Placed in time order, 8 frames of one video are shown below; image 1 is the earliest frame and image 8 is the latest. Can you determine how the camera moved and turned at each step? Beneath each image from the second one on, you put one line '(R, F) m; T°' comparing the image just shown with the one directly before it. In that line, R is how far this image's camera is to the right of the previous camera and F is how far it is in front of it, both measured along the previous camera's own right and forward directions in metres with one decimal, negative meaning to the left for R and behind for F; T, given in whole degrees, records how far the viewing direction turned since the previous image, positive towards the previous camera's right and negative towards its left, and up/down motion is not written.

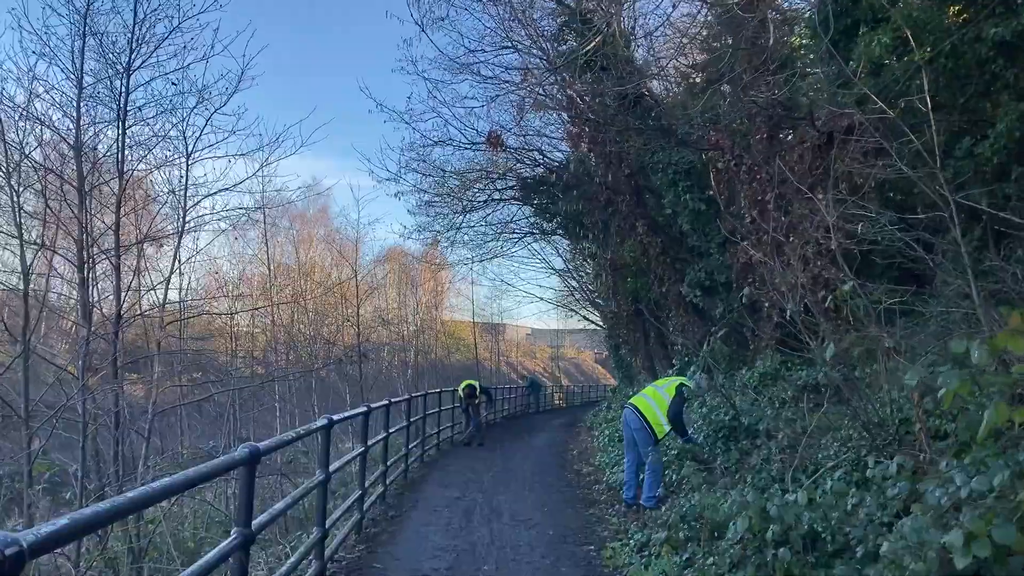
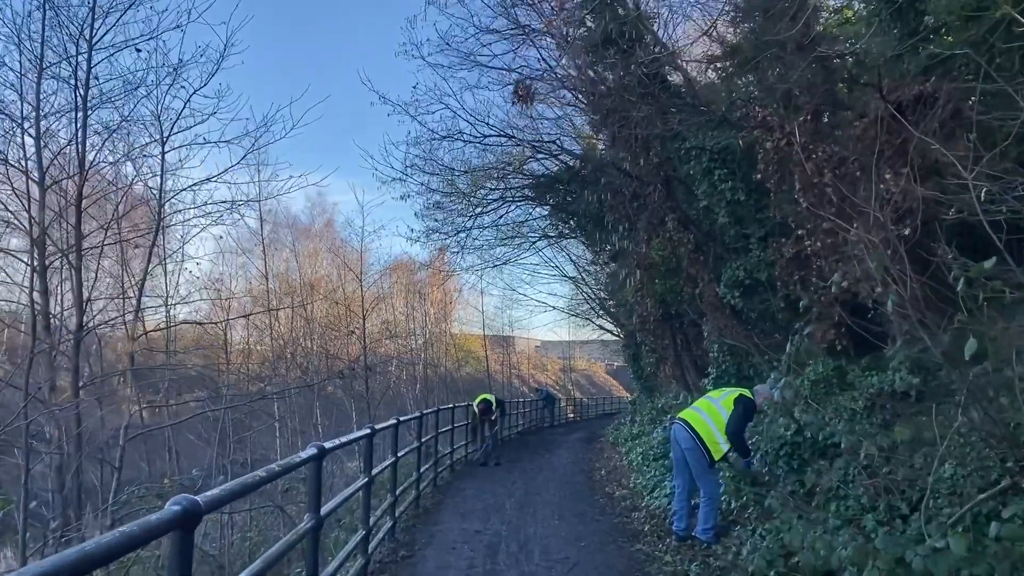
(-0.2, +1.5) m; 0°
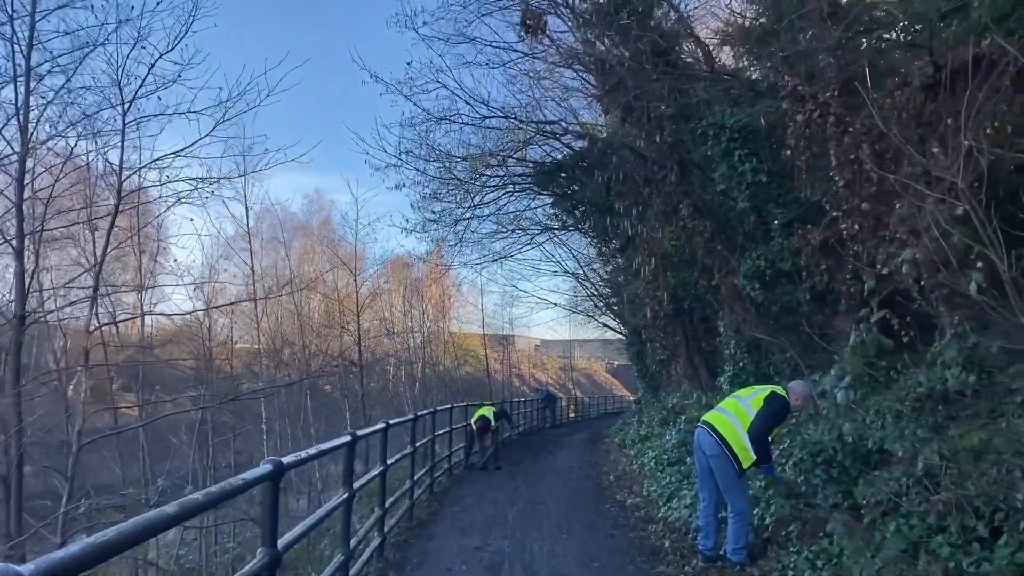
(0.0, +1.1) m; 0°
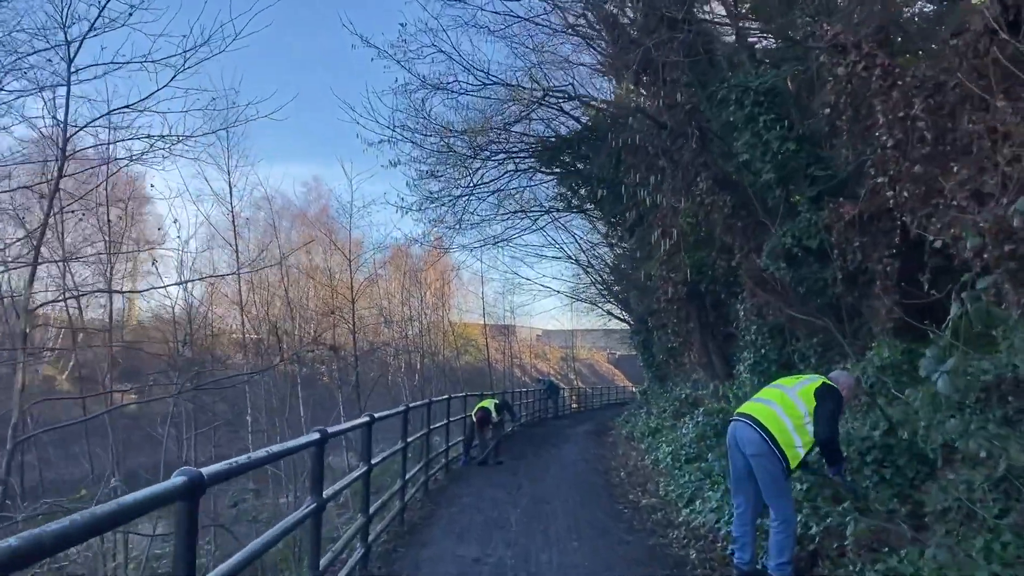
(0.0, +1.1) m; 0°
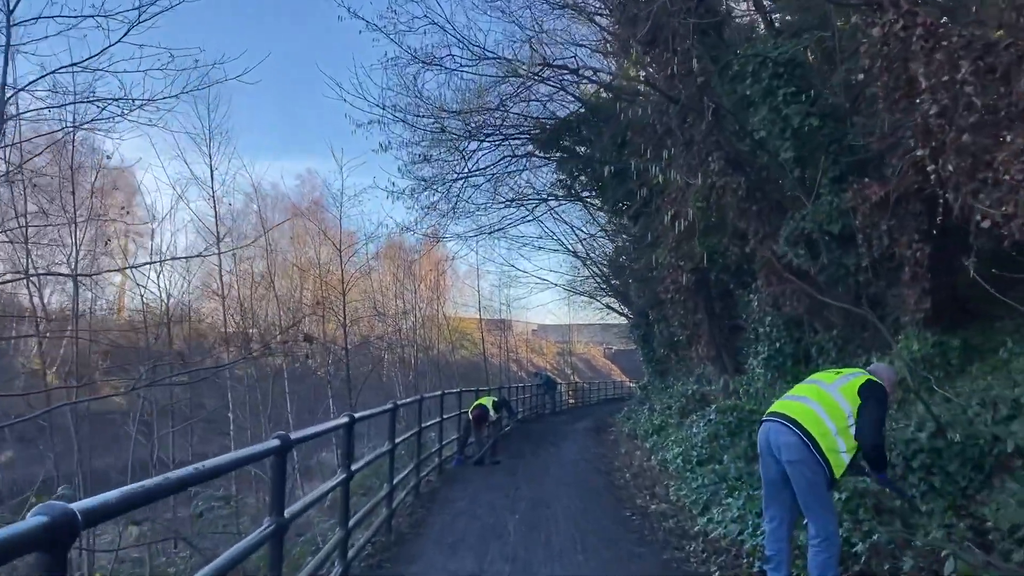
(0.0, +0.9) m; 0°
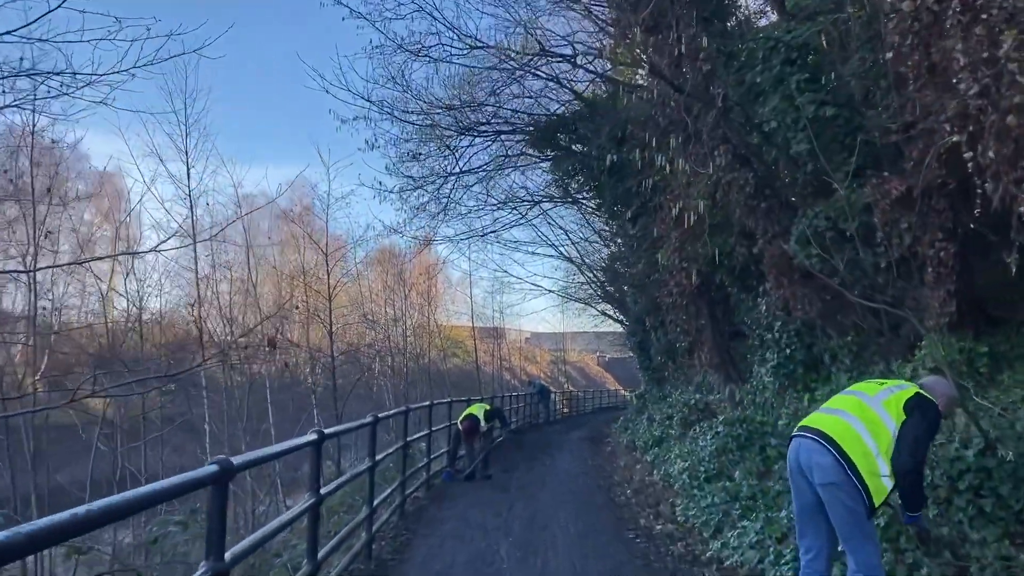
(0.0, +0.8) m; 0°
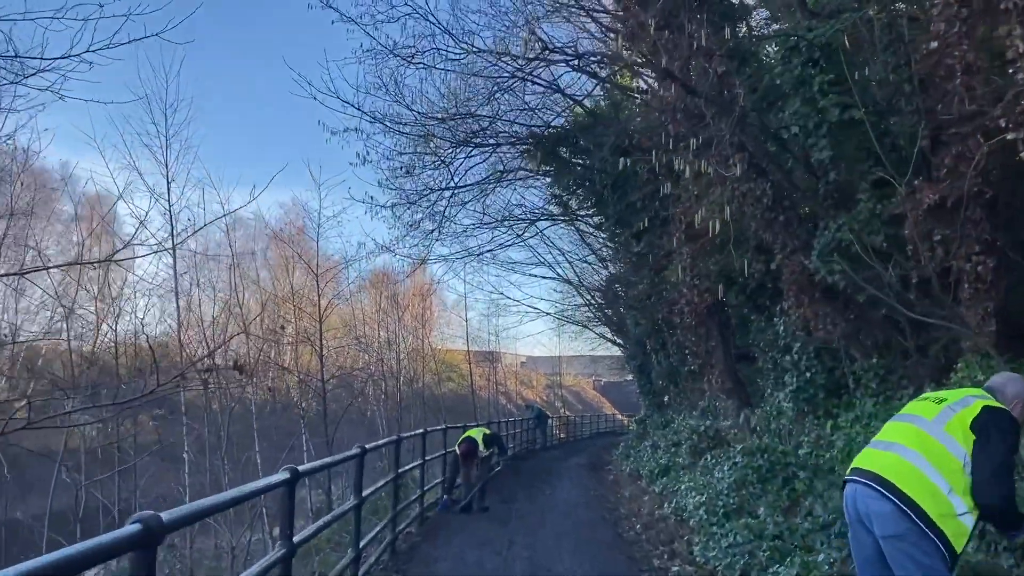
(-0.1, +0.8) m; 0°
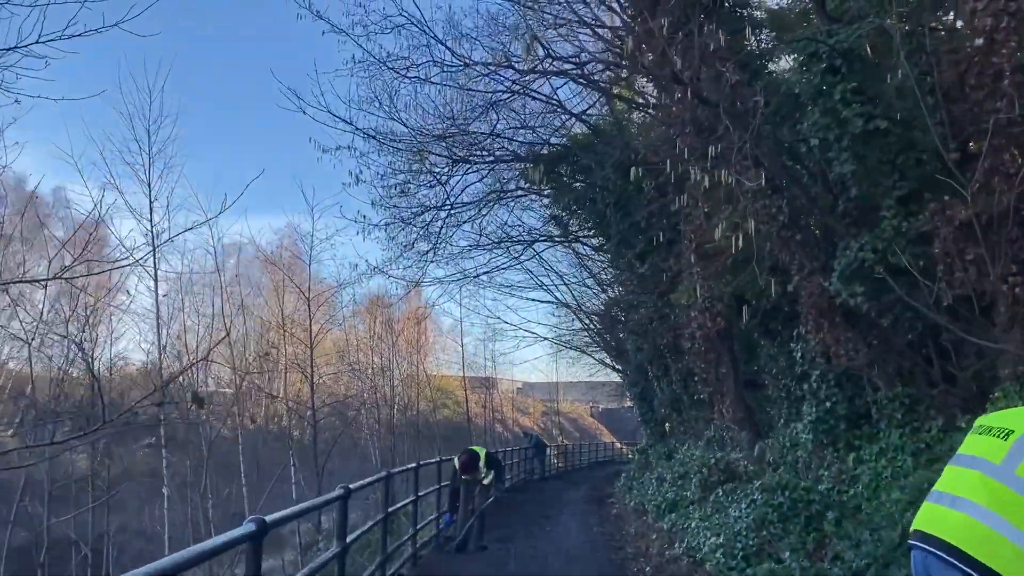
(0.0, +0.7) m; 0°
